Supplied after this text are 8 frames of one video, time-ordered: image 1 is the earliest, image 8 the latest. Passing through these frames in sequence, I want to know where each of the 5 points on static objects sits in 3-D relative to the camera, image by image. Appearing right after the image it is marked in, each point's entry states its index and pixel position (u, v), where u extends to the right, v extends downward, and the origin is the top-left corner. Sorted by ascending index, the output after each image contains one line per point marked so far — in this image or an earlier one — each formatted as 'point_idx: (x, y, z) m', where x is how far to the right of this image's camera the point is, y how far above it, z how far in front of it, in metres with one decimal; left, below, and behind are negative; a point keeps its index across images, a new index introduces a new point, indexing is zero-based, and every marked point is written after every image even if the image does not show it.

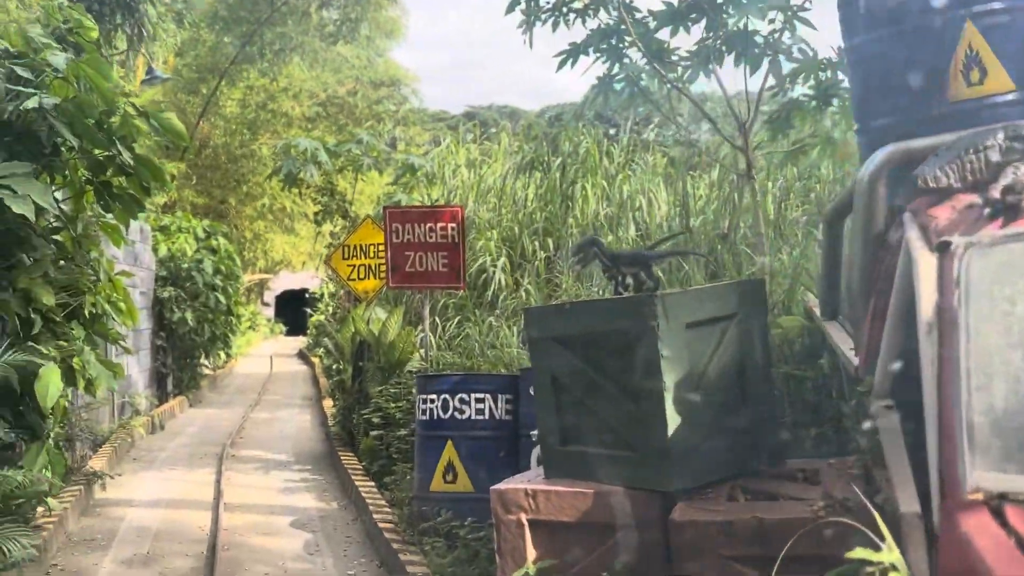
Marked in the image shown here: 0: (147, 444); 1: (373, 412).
0: (-3.6, -1.5, +8.0) m
1: (-1.1, -1.0, +6.4) m
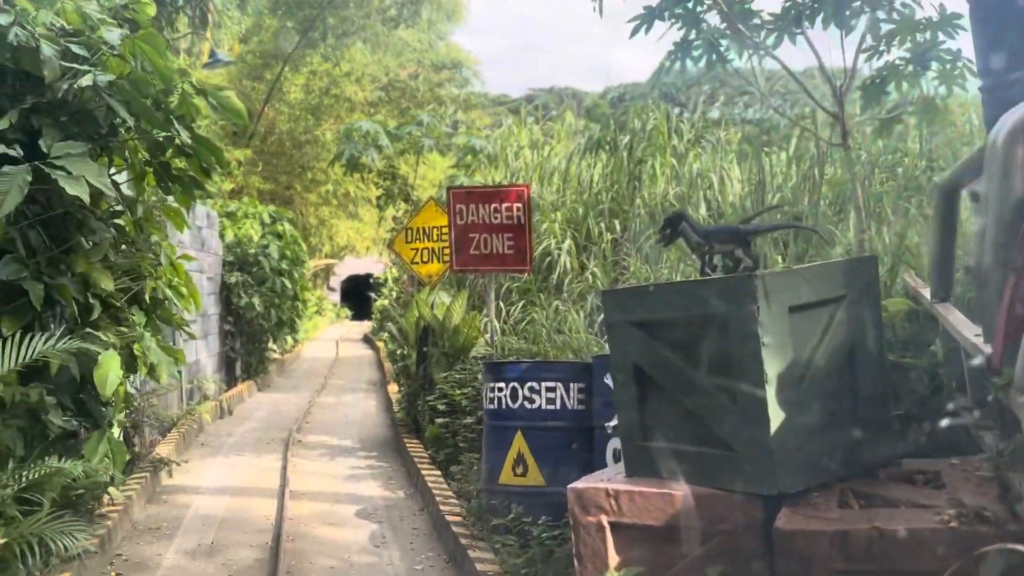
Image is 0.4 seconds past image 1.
0: (-2.9, -1.4, +8.0) m
1: (-0.6, -0.8, +6.2) m
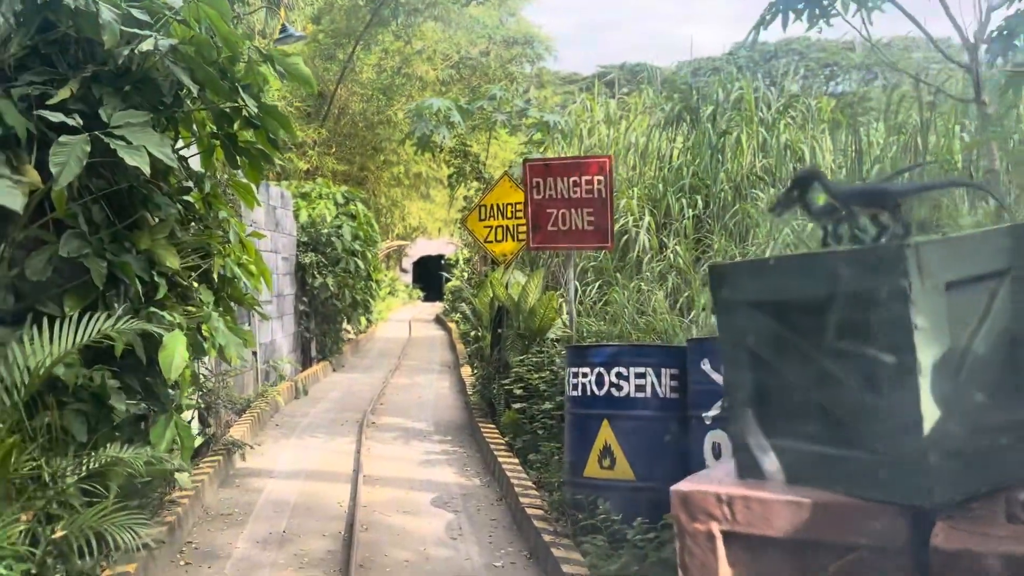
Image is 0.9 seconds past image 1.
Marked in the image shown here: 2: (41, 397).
0: (-2.2, -1.2, +7.9) m
1: (0.0, -0.7, +5.9) m
2: (-1.7, -0.4, +3.0) m
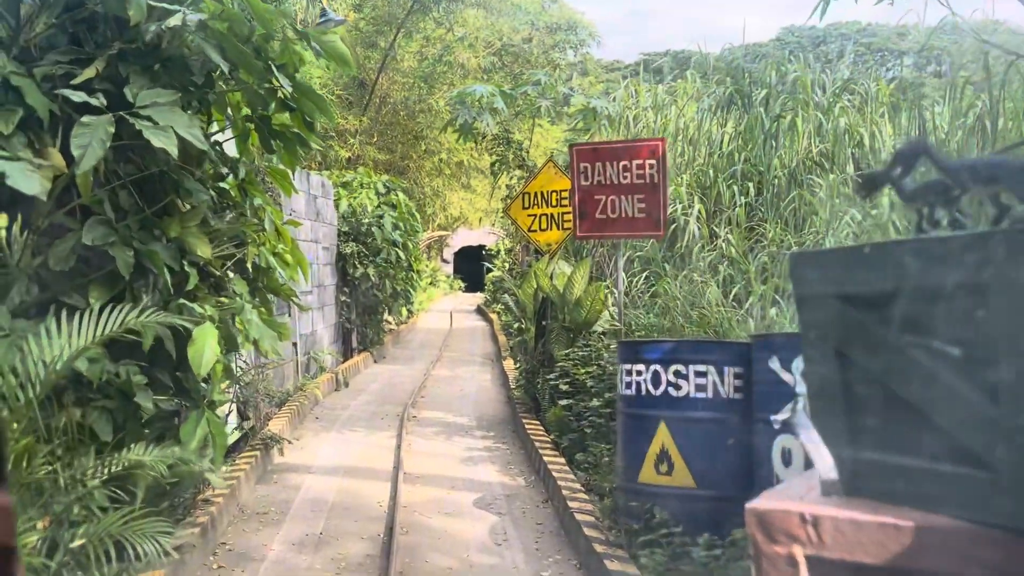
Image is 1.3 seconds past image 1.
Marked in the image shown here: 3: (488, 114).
0: (-1.7, -1.1, +7.8) m
1: (+0.3, -0.6, +5.7) m
2: (-1.6, -0.4, +2.8) m
3: (-0.2, +2.0, +9.4) m
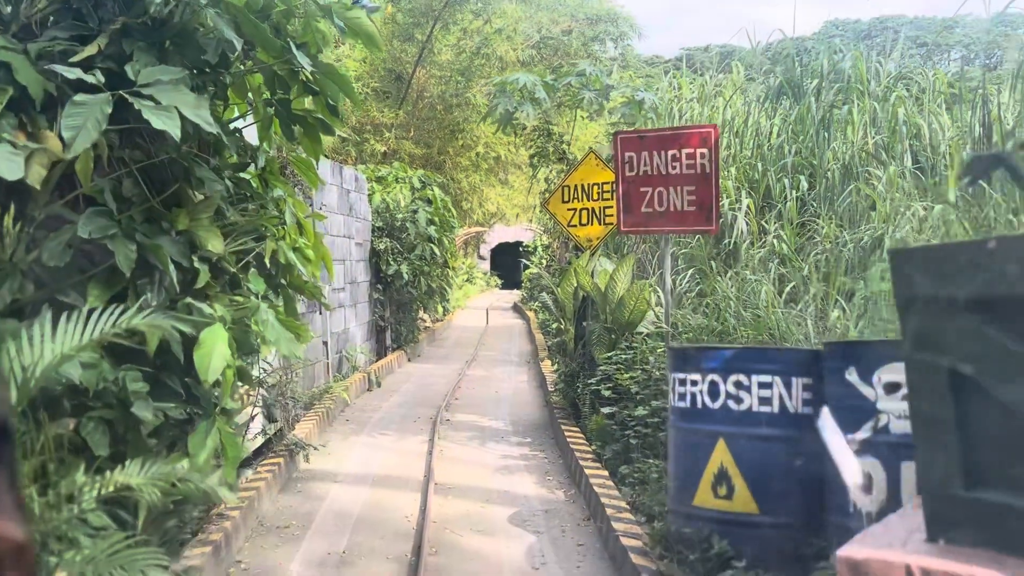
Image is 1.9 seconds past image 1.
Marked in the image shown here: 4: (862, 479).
0: (-1.4, -1.1, +7.5) m
1: (+0.6, -0.6, +5.3) m
2: (-1.4, -0.4, +2.6) m
3: (+0.2, +2.0, +9.1) m
4: (+1.1, -0.6, +2.7) m
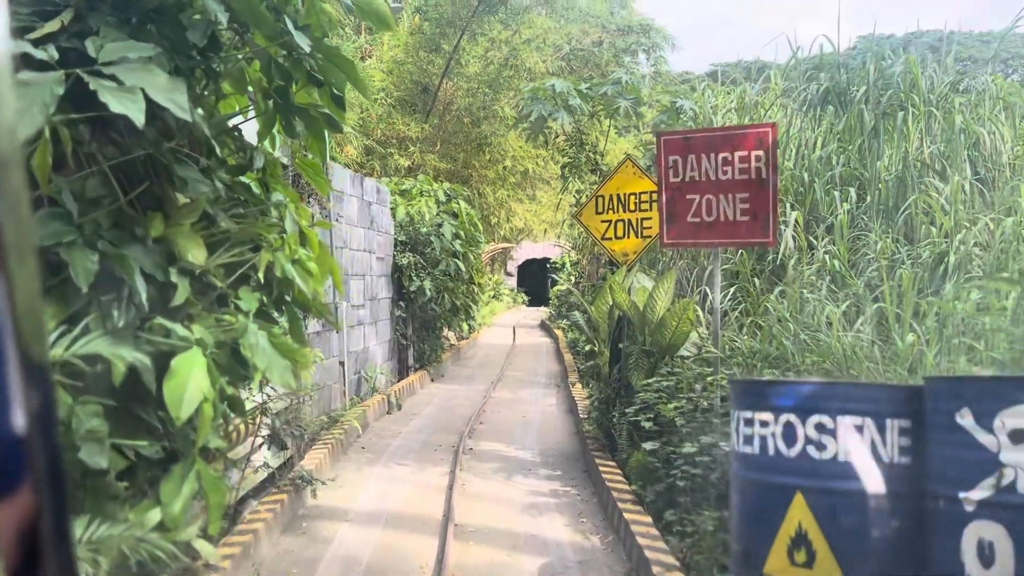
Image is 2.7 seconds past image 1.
0: (-1.1, -1.2, +7.0) m
1: (+0.8, -0.7, +4.8) m
2: (-1.3, -0.4, +2.1) m
3: (+0.5, +1.8, +8.6) m
4: (+1.2, -0.7, +2.1) m
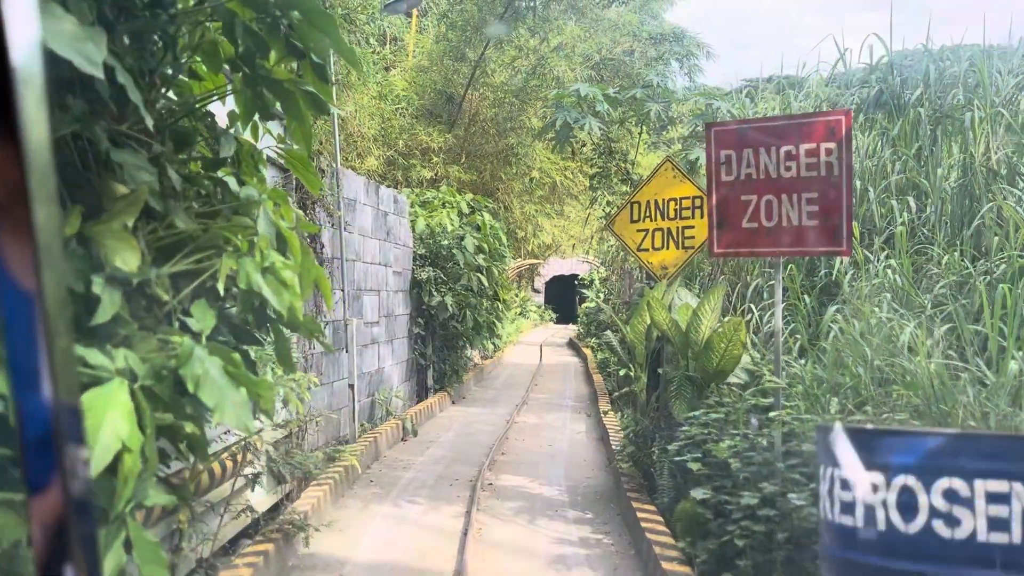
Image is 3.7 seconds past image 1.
0: (-1.0, -1.3, +6.4) m
1: (+0.9, -0.8, +4.1) m
2: (-1.3, -0.4, +1.5) m
3: (+0.8, +1.7, +8.0) m
4: (+1.3, -0.7, +1.5) m
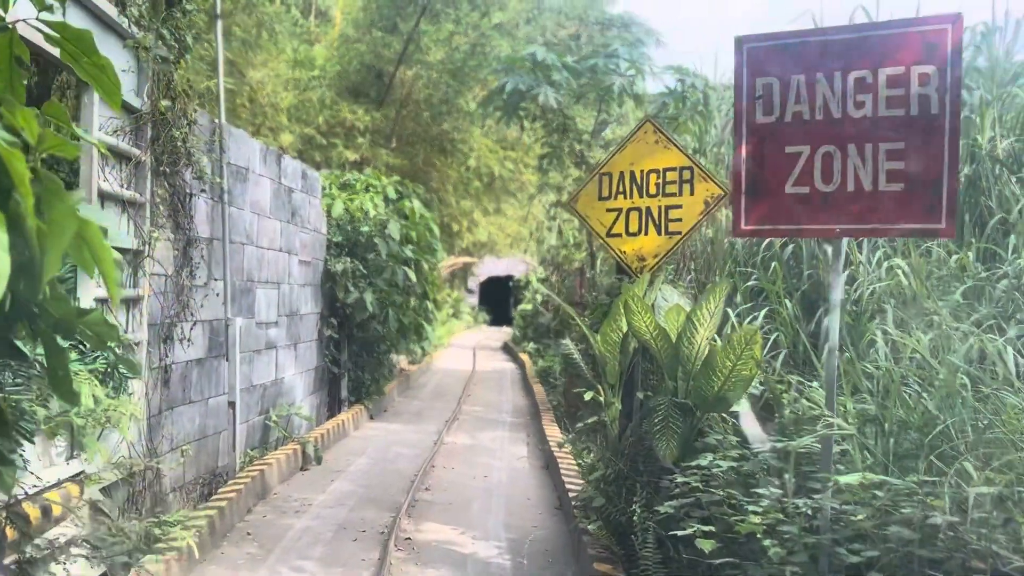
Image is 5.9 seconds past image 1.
0: (-1.4, -1.3, +5.1) m
1: (+0.6, -0.8, +2.9) m
2: (-1.4, -0.4, +0.2) m
3: (+0.2, +1.7, +6.8) m
4: (+1.2, -0.7, +0.3) m
